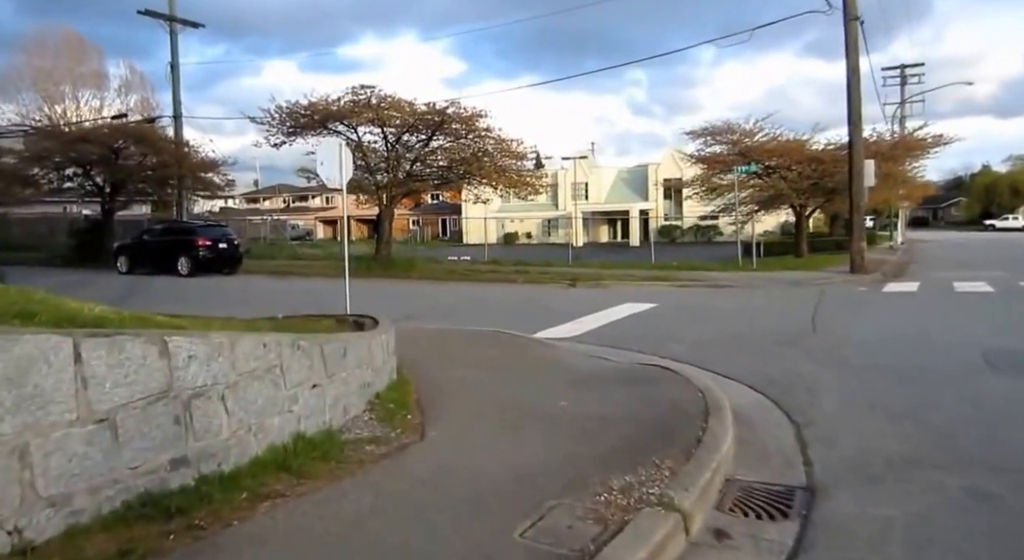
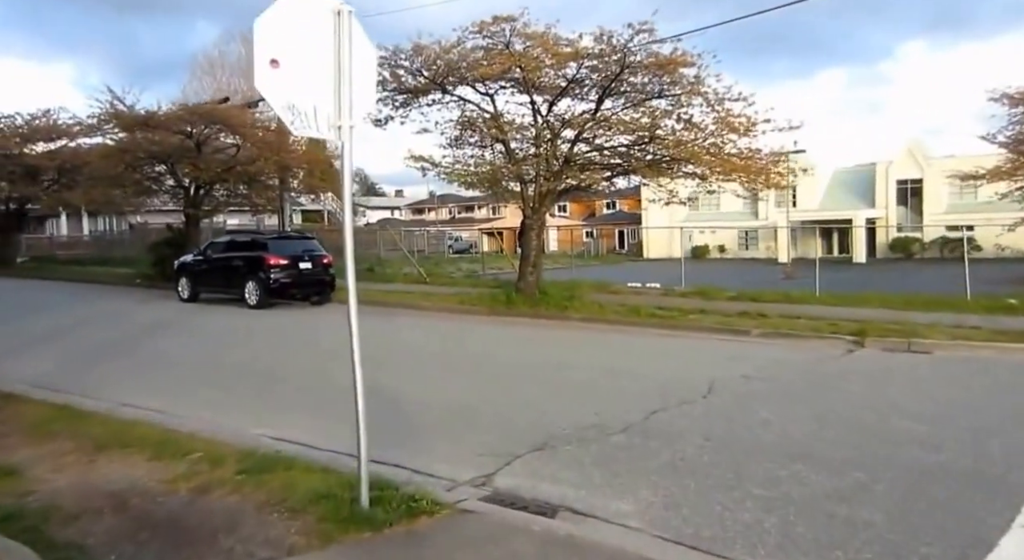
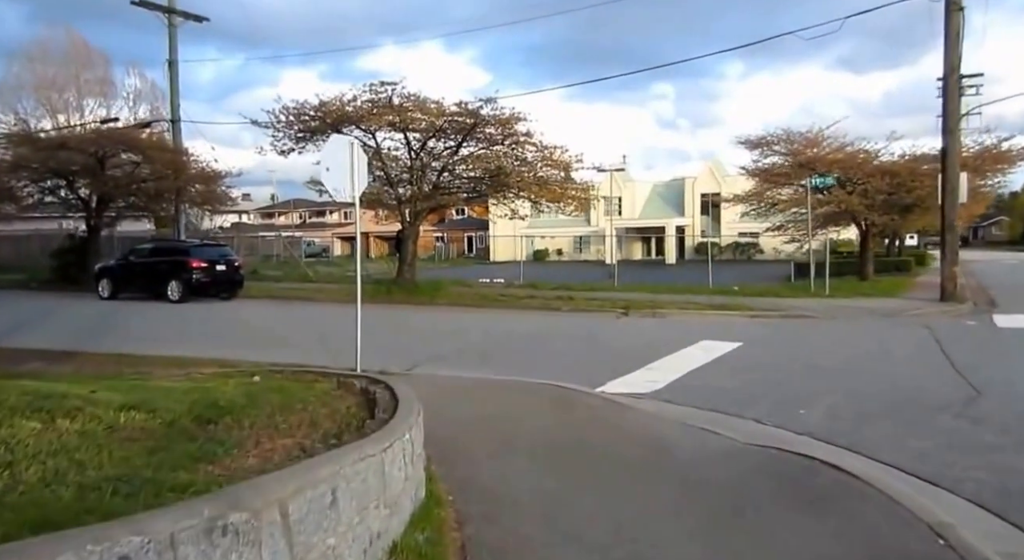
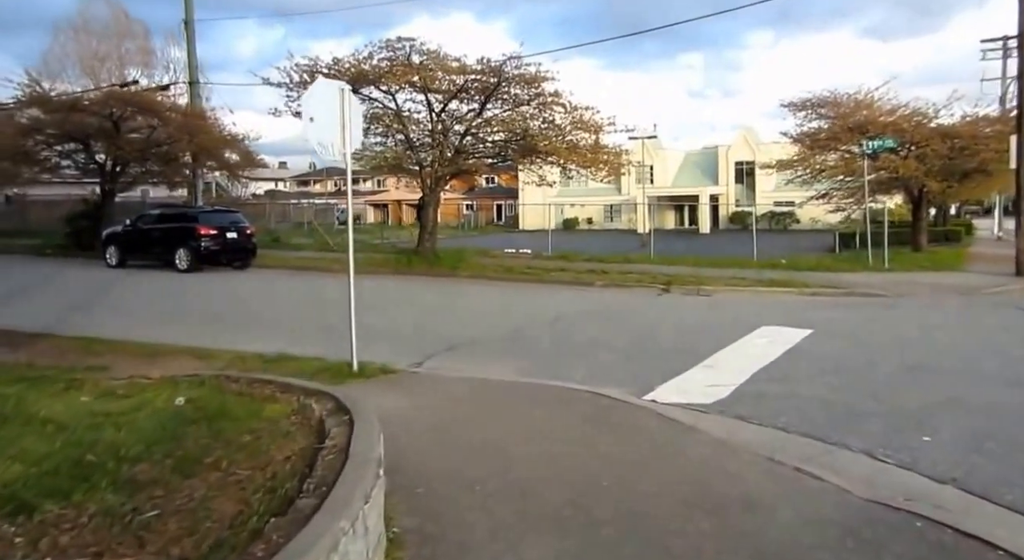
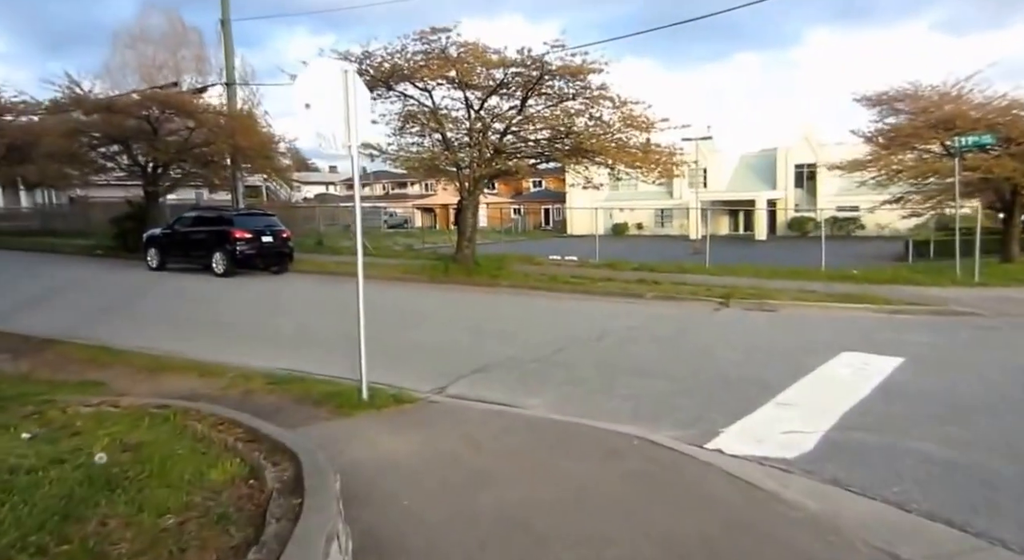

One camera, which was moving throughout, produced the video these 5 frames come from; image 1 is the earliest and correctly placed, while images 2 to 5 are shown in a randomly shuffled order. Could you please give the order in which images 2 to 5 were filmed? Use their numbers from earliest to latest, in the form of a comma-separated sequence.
3, 4, 5, 2
